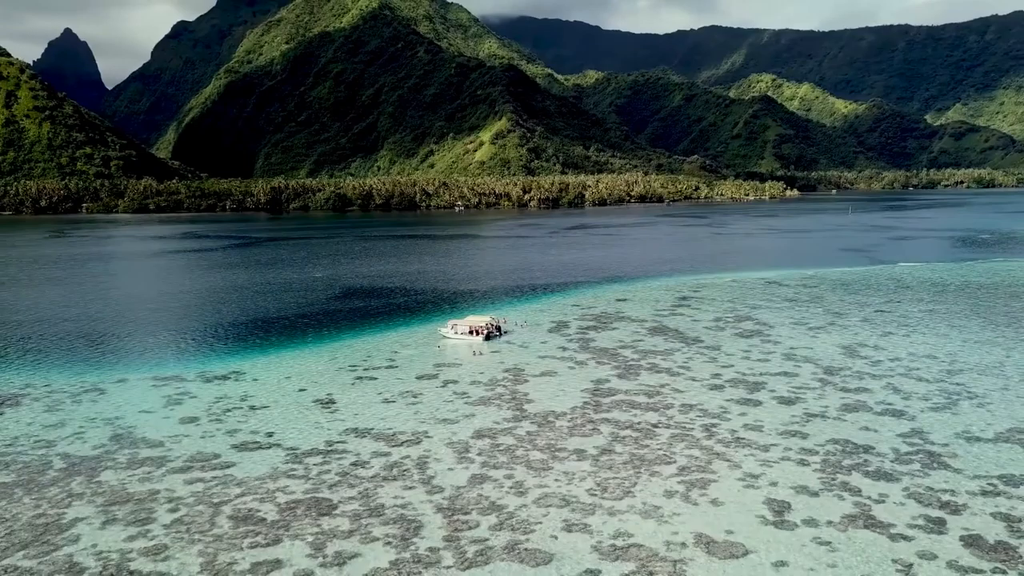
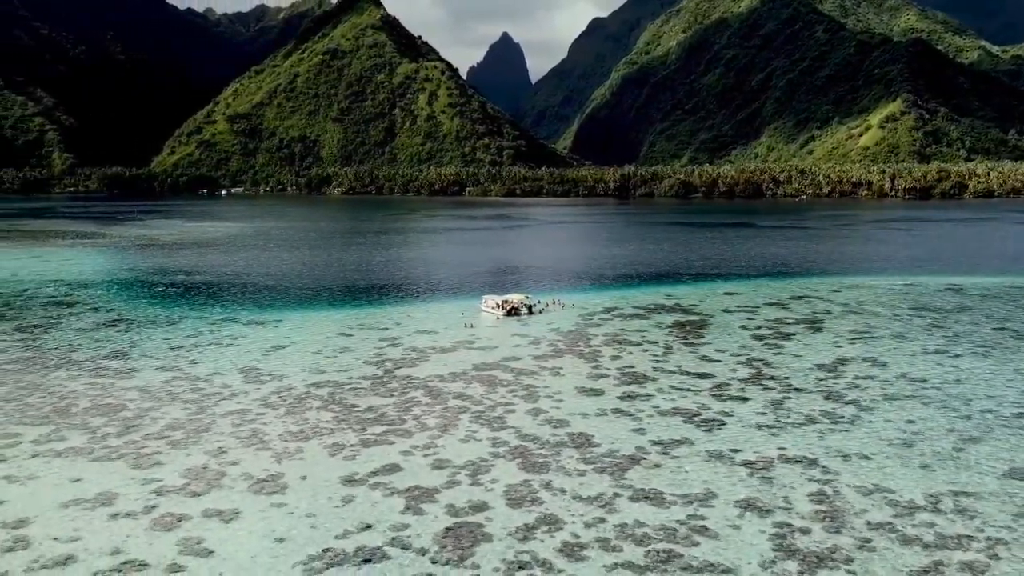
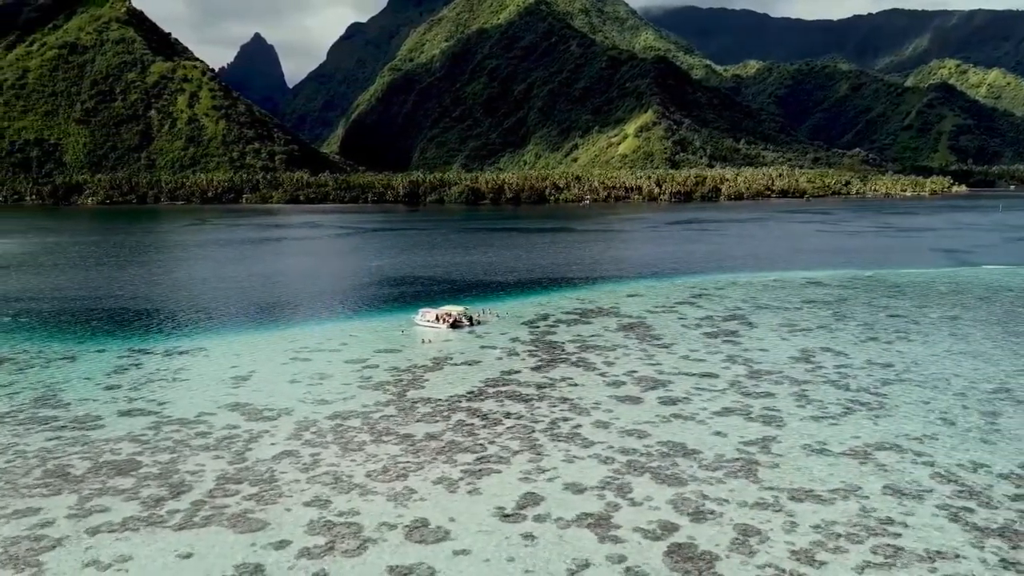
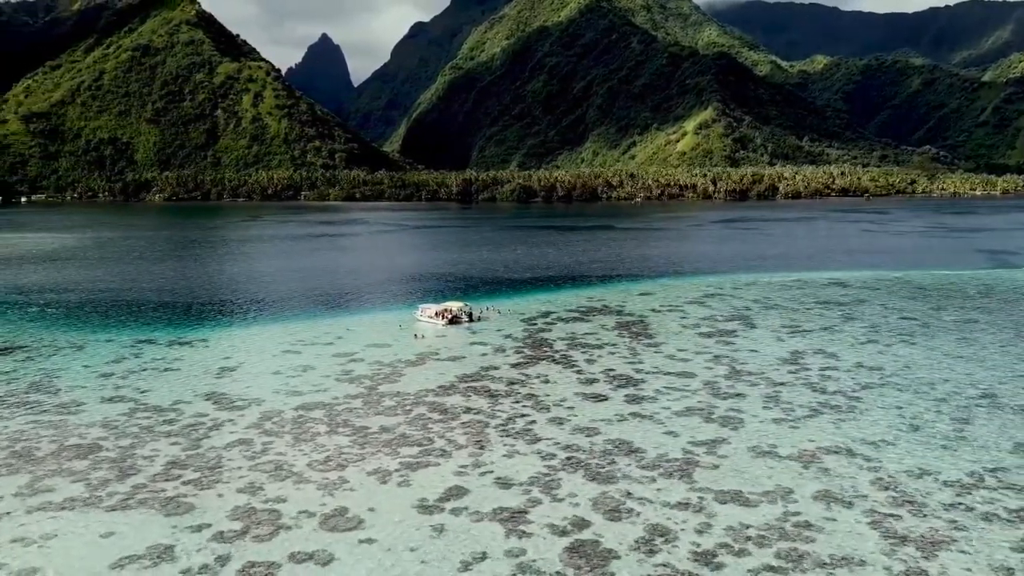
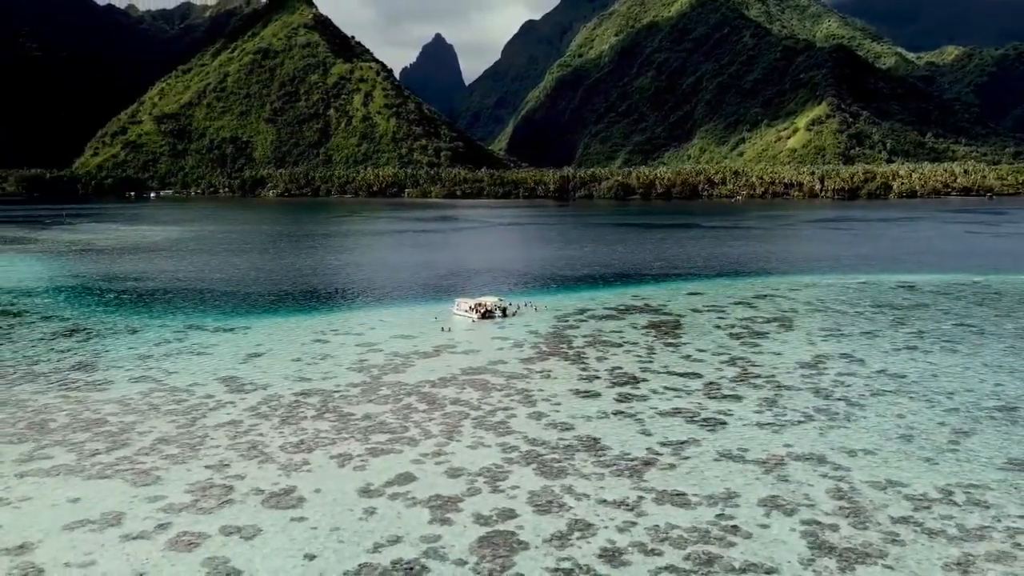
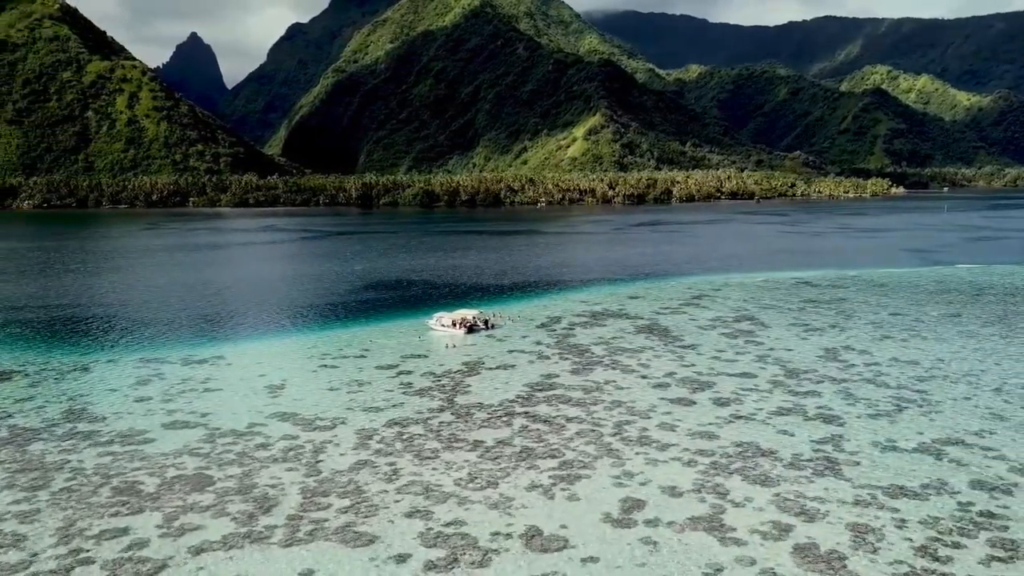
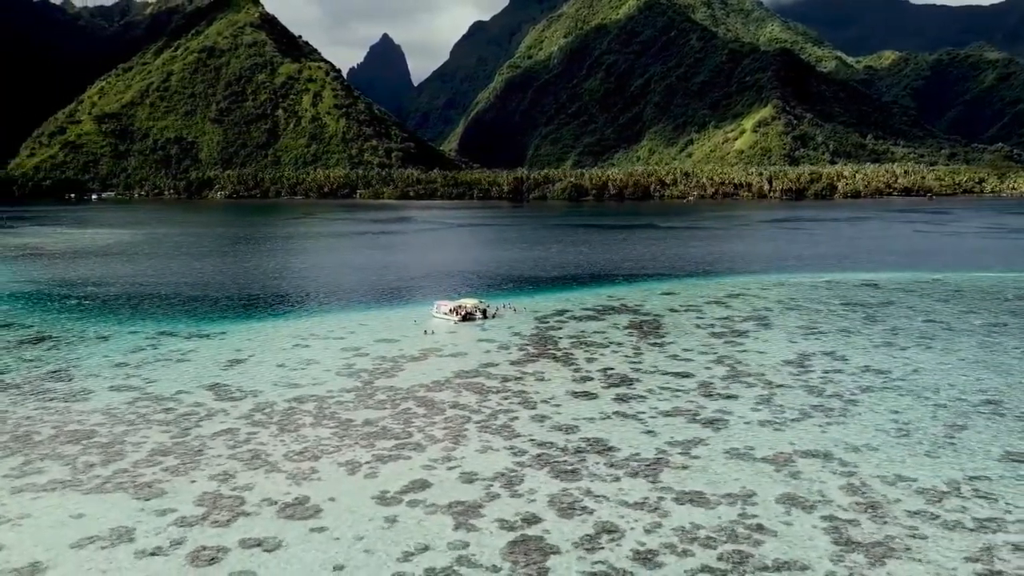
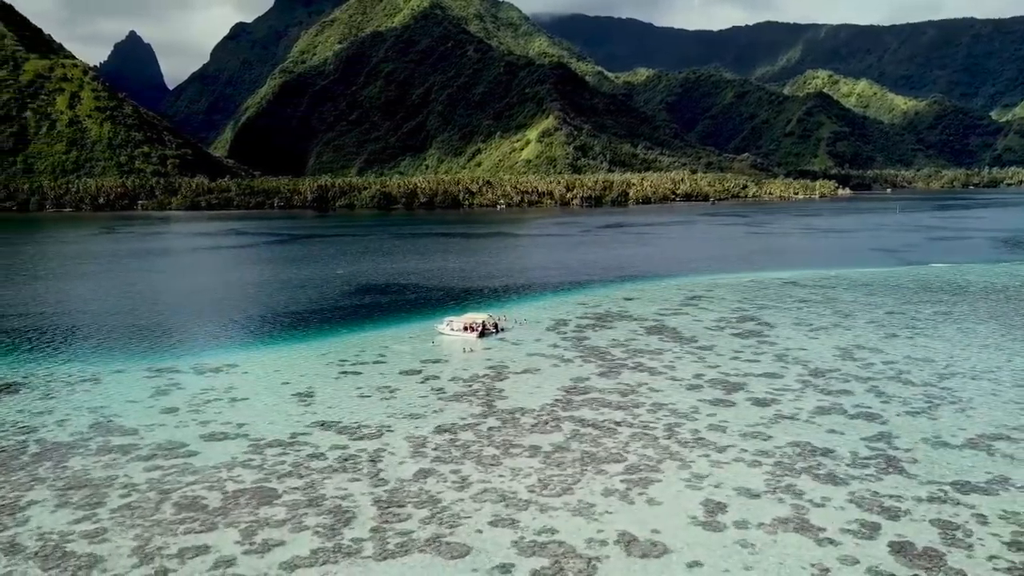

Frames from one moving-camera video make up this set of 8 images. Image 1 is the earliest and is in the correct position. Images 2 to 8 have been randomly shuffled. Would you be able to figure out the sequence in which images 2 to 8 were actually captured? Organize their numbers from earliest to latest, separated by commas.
8, 6, 3, 4, 7, 5, 2
